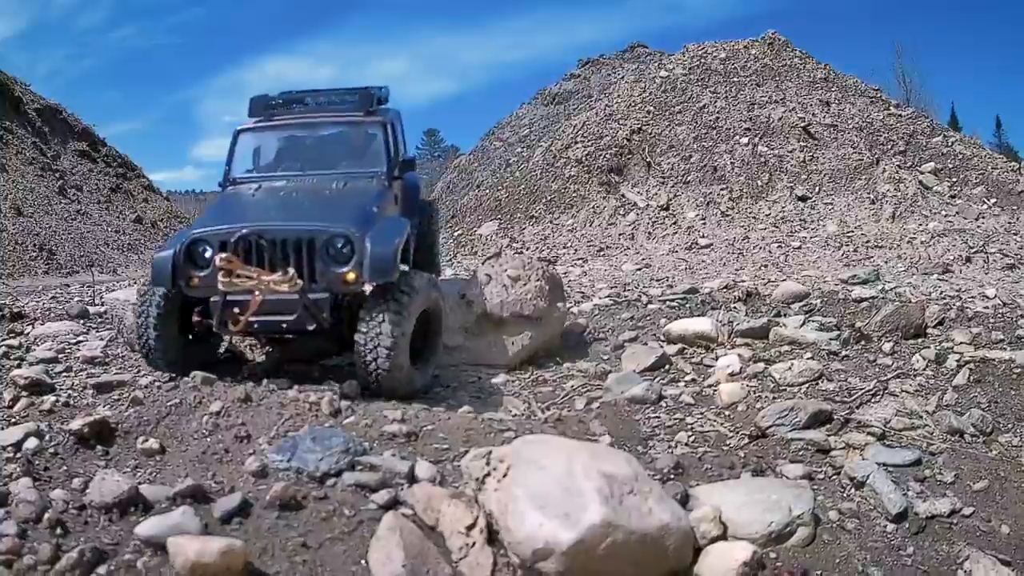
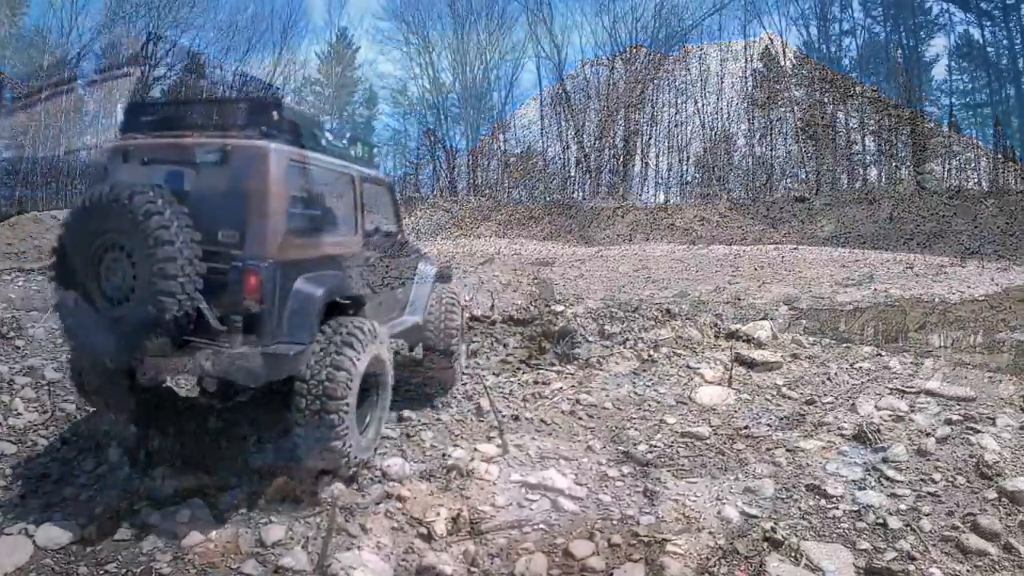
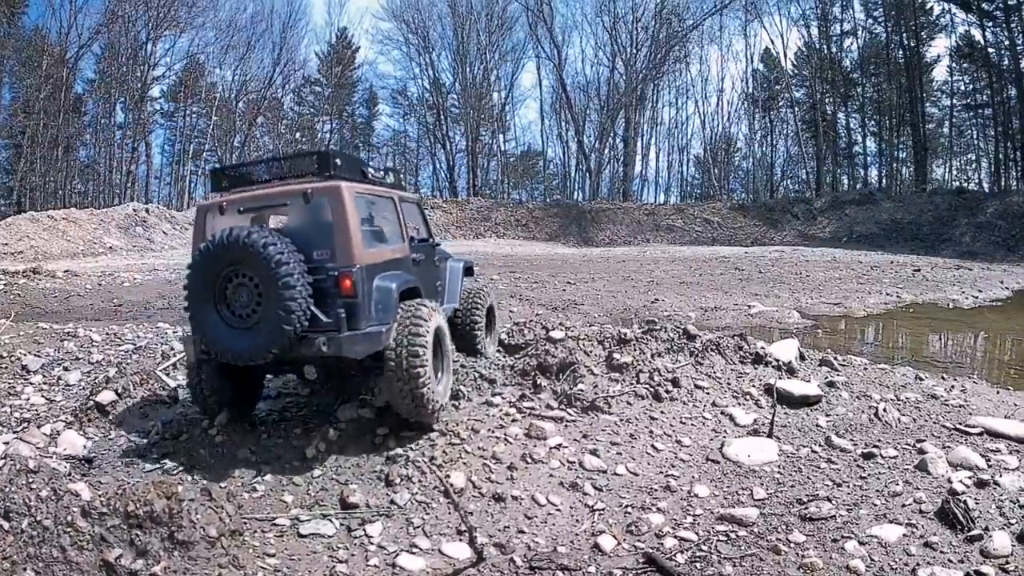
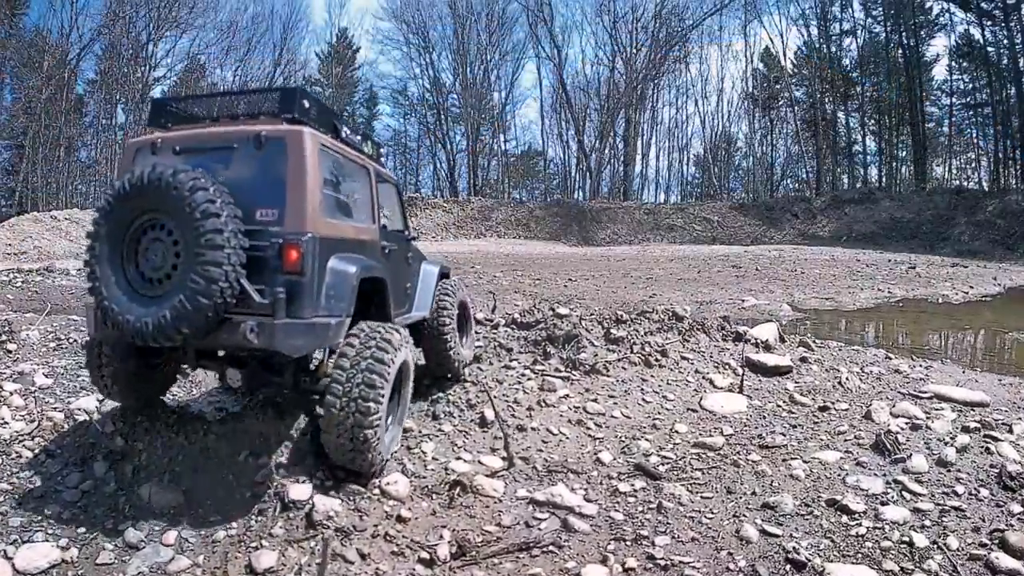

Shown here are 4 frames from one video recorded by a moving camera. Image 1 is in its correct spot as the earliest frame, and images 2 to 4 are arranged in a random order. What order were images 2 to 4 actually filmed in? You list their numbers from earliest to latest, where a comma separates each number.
2, 4, 3
